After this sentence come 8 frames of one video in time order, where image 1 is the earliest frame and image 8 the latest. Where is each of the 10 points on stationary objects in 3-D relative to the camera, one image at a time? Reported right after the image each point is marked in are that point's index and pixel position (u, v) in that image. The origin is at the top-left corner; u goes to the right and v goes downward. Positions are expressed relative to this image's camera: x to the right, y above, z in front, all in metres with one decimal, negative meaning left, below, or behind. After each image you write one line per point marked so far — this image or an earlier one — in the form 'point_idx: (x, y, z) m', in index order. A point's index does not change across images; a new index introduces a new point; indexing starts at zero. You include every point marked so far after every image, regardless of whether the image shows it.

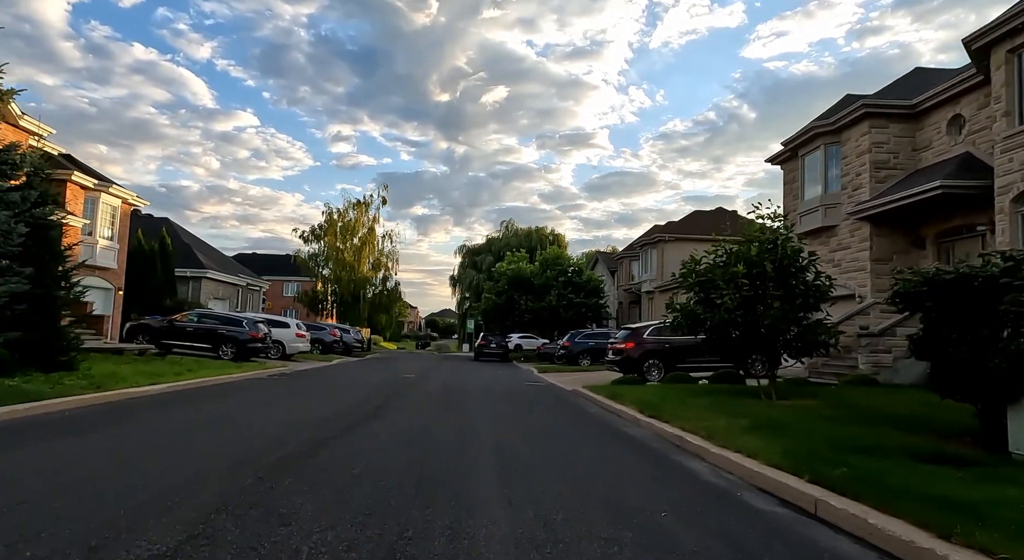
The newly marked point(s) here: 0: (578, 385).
0: (+2.0, -3.2, +18.4) m
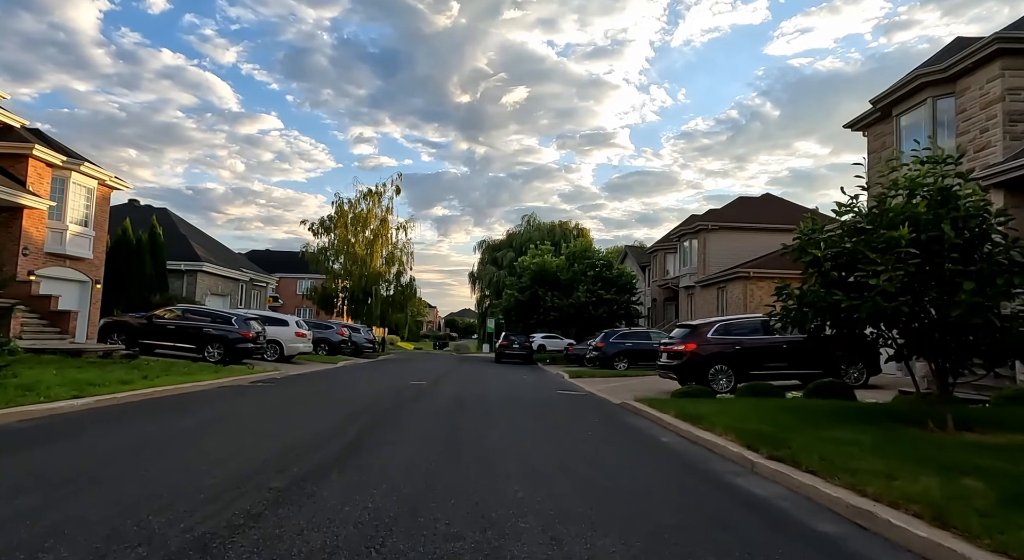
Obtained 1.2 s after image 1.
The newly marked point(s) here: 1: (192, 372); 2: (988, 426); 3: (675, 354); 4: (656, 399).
0: (+2.7, -2.9, +15.1) m
1: (-8.4, -2.4, +15.8) m
2: (+5.4, -1.7, +7.0) m
3: (+3.7, -1.7, +13.9) m
4: (+2.9, -2.4, +12.0) m
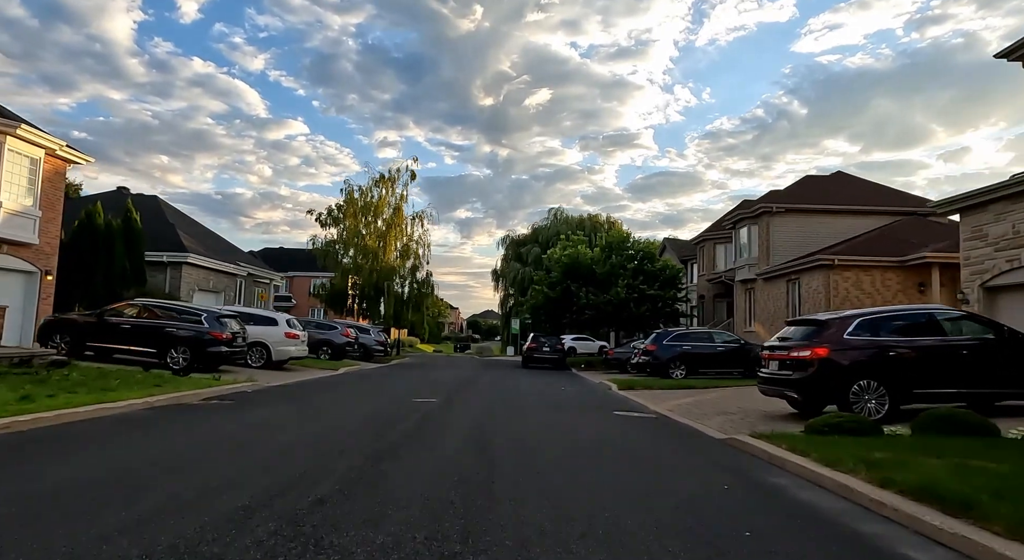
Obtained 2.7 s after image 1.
0: (+3.5, -2.5, +10.7) m
1: (-7.6, -2.0, +11.9) m
2: (+5.9, -1.2, +2.5) m
3: (+4.4, -1.3, +9.6) m
4: (+3.5, -2.0, +7.6) m
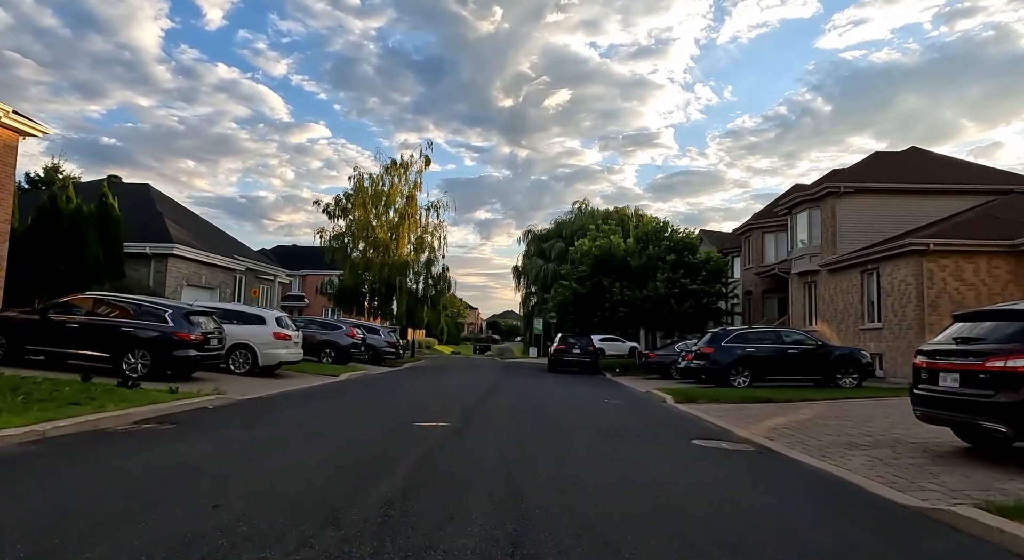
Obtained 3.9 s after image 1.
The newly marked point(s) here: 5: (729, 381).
0: (+4.0, -2.2, +7.4) m
1: (-7.1, -1.8, +8.9) m
2: (+6.1, -0.9, -0.9) m
3: (+4.9, -1.0, +6.2) m
4: (+3.9, -1.6, +4.3) m
5: (+6.3, -2.9, +17.6) m
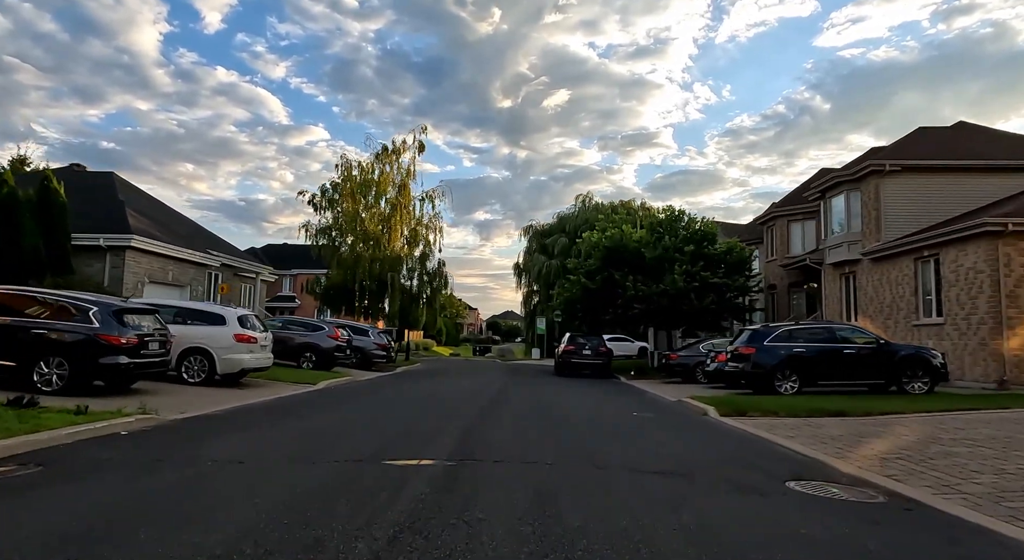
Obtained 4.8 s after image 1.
0: (+4.1, -1.9, +4.7) m
1: (-6.9, -1.5, +6.2) m
2: (+6.2, -0.6, -3.6) m
3: (+5.0, -0.7, +3.5) m
4: (+4.0, -1.3, +1.6) m
5: (+6.5, -2.6, +15.0) m
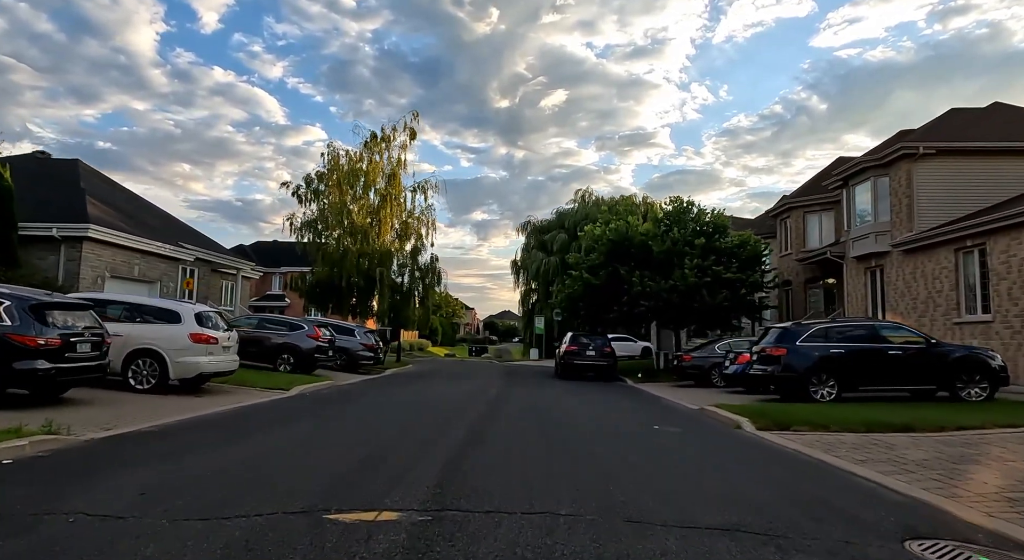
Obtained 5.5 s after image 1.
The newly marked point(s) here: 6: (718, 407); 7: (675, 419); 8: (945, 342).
0: (+4.1, -1.7, +2.9) m
1: (-6.9, -1.4, +4.4) m
2: (+6.2, -0.4, -5.4) m
3: (+5.0, -0.5, +1.7) m
4: (+4.0, -1.2, -0.2) m
5: (+6.4, -2.5, +13.2) m
6: (+4.2, -2.6, +12.5) m
7: (+3.2, -2.8, +12.1) m
8: (+9.6, -1.4, +13.4) m
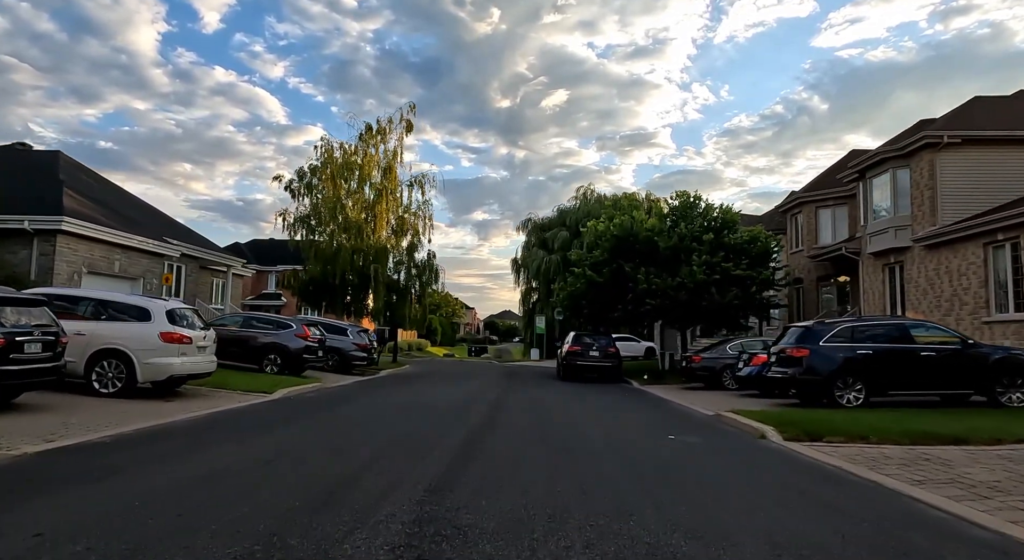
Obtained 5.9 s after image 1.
0: (+4.1, -1.6, +1.9) m
1: (-7.0, -1.3, +3.4) m
2: (+6.2, -0.3, -6.4) m
3: (+5.0, -0.4, +0.7) m
4: (+4.0, -1.1, -1.2) m
5: (+6.4, -2.4, +12.1) m
6: (+4.2, -2.5, +11.5) m
7: (+3.2, -2.7, +11.0) m
8: (+9.6, -1.3, +12.4) m
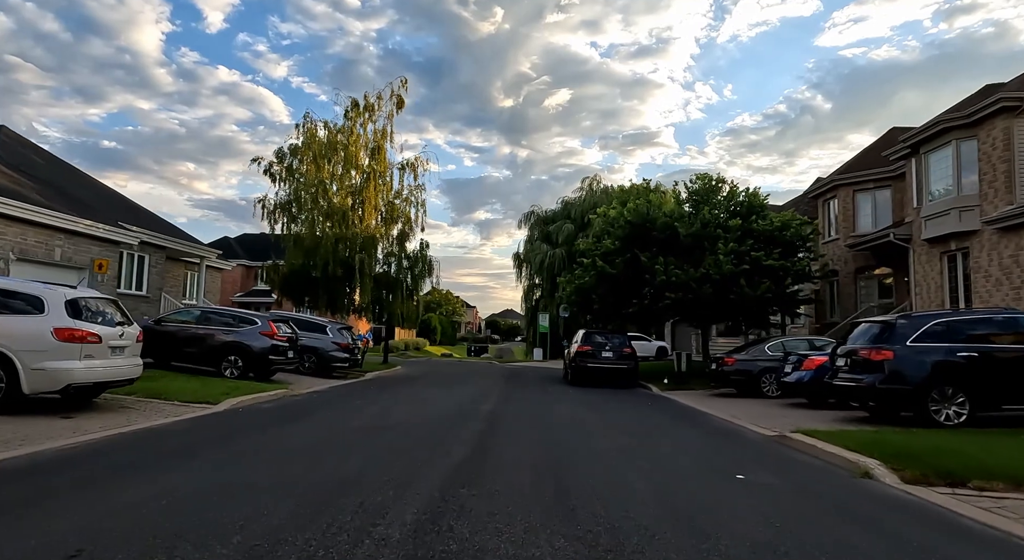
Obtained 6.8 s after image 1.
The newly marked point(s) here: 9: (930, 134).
0: (+4.0, -1.3, -0.8) m
1: (-7.0, -1.0, +0.7) m
2: (+6.1, 0.0, -9.1) m
3: (+4.9, -0.1, -2.0) m
4: (+3.9, -0.8, -3.9) m
5: (+6.4, -2.1, +9.4) m
6: (+4.2, -2.2, +8.8) m
7: (+3.2, -2.4, +8.3) m
8: (+9.6, -1.0, +9.7) m
9: (+12.0, +4.2, +17.4) m
